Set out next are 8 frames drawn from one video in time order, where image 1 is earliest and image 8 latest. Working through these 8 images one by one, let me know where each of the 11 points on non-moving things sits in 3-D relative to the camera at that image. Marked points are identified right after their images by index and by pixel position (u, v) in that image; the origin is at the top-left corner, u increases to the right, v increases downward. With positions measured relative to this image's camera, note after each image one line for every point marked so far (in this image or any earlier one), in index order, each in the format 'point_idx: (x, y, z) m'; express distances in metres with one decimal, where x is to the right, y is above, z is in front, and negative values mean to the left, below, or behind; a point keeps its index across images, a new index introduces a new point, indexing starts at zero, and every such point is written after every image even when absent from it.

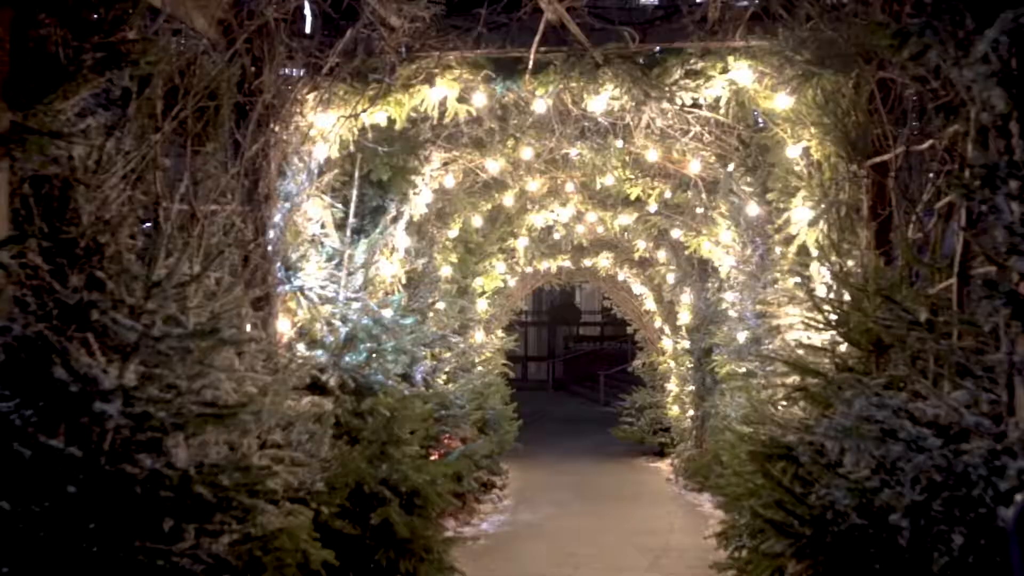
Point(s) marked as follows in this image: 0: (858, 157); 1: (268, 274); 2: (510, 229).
0: (+1.0, +0.4, +4.1) m
1: (-0.8, 0.0, +4.5) m
2: (0.0, +0.4, +8.5) m
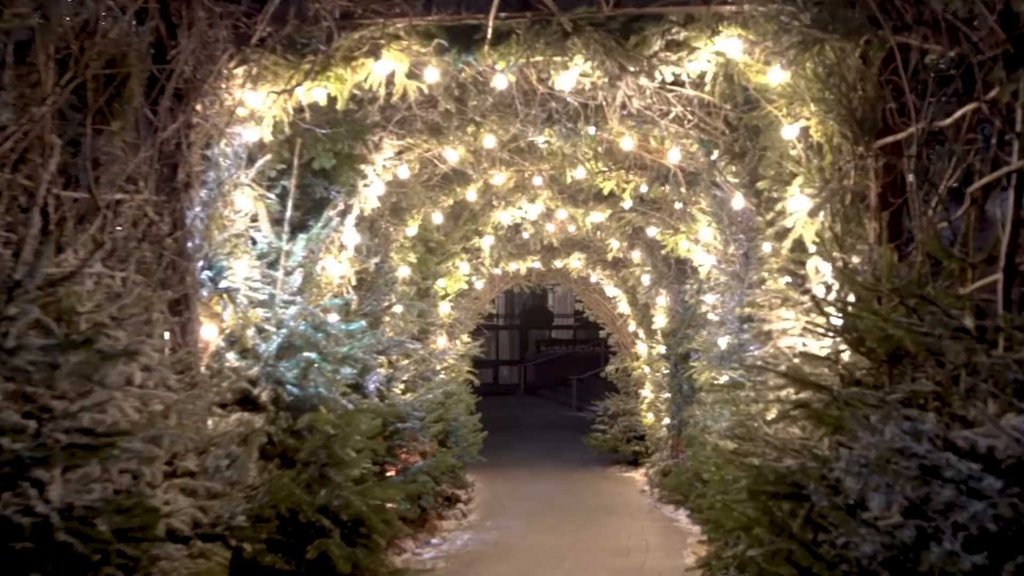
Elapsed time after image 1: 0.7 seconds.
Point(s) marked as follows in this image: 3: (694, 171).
0: (+0.9, +0.4, +3.6) m
1: (-0.9, 0.0, +3.9) m
2: (-0.2, +0.4, +7.9) m
3: (+0.8, +0.5, +6.3) m
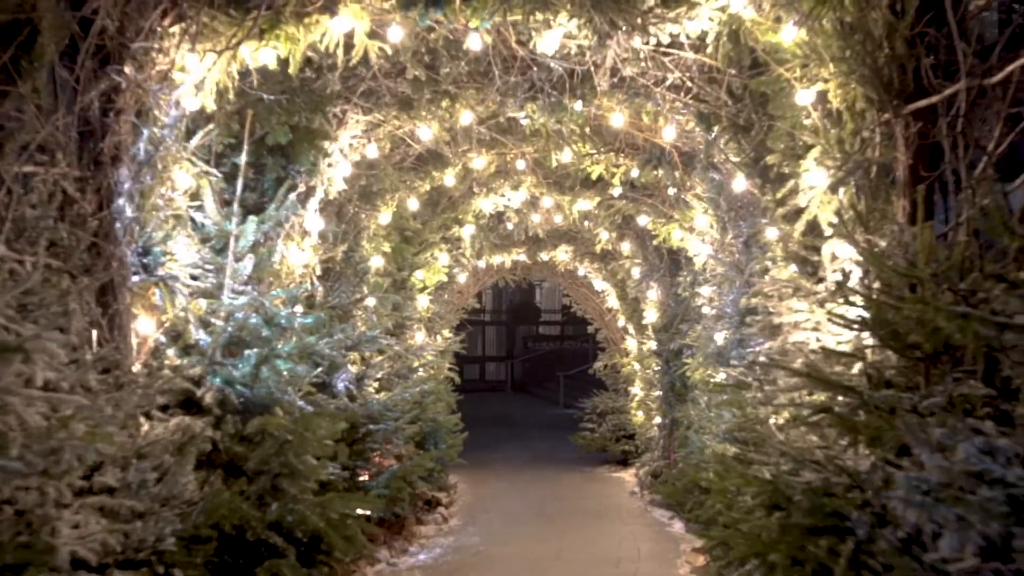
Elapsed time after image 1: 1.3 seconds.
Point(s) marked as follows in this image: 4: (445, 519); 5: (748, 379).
0: (+0.9, +0.4, +3.1) m
1: (-1.0, +0.1, +3.4) m
2: (-0.3, +0.4, +7.4) m
3: (+0.8, +0.6, +5.8) m
4: (-0.4, -1.4, +8.2) m
5: (+0.7, -0.3, +4.2) m
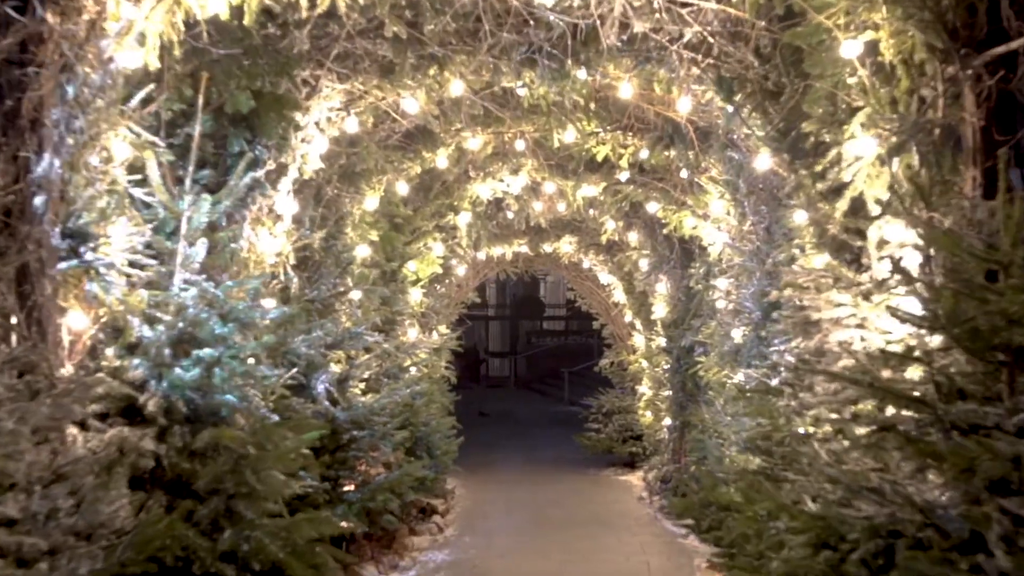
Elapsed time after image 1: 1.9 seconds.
0: (+0.8, +0.4, +2.5) m
1: (-1.0, +0.1, +2.9) m
2: (-0.3, +0.4, +6.9) m
3: (+0.8, +0.6, +5.3) m
4: (-0.4, -1.3, +7.6) m
5: (+0.7, -0.3, +3.7) m
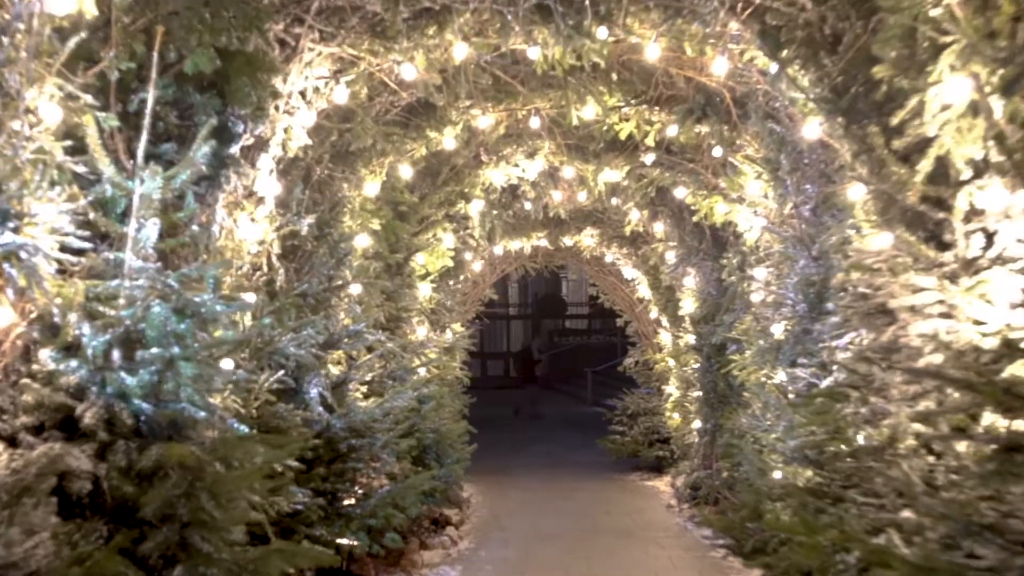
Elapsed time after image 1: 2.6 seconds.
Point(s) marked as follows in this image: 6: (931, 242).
0: (+0.8, +0.5, +2.0) m
1: (-1.0, +0.1, +2.4) m
2: (-0.2, +0.5, +6.3) m
3: (+0.8, +0.6, +4.7) m
4: (-0.3, -1.3, +7.1) m
5: (+0.7, -0.2, +3.1) m
6: (+0.9, +0.1, +2.8) m
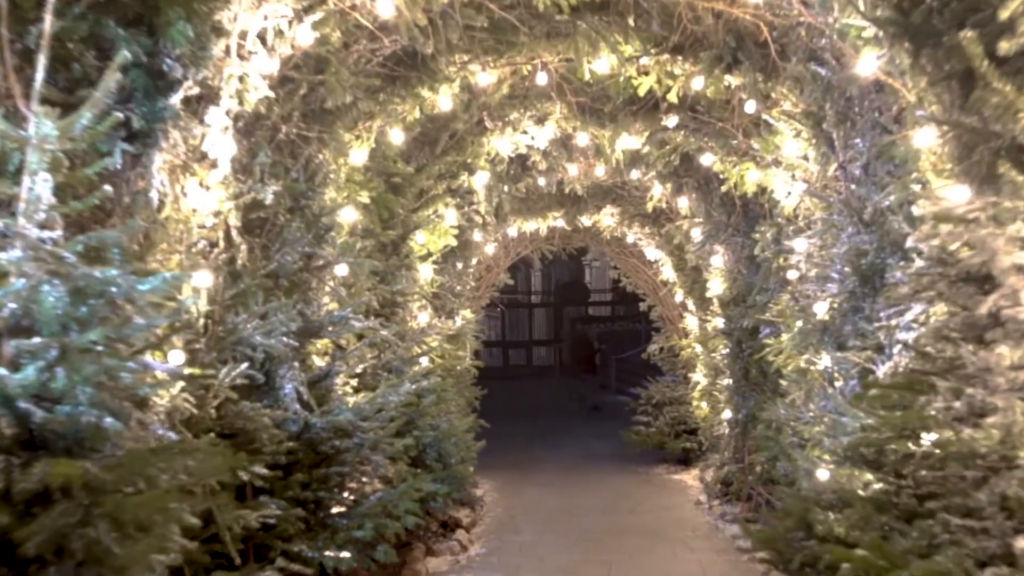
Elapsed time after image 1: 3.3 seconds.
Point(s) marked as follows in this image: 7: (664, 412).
0: (+0.8, +0.5, +1.3) m
1: (-1.0, +0.2, +1.8) m
2: (-0.2, +0.5, +5.7) m
3: (+0.8, +0.7, +4.1) m
4: (-0.2, -1.2, +6.5) m
5: (+0.7, -0.2, +2.5) m
6: (+0.8, +0.2, +2.2) m
7: (+1.0, -0.9, +9.4) m
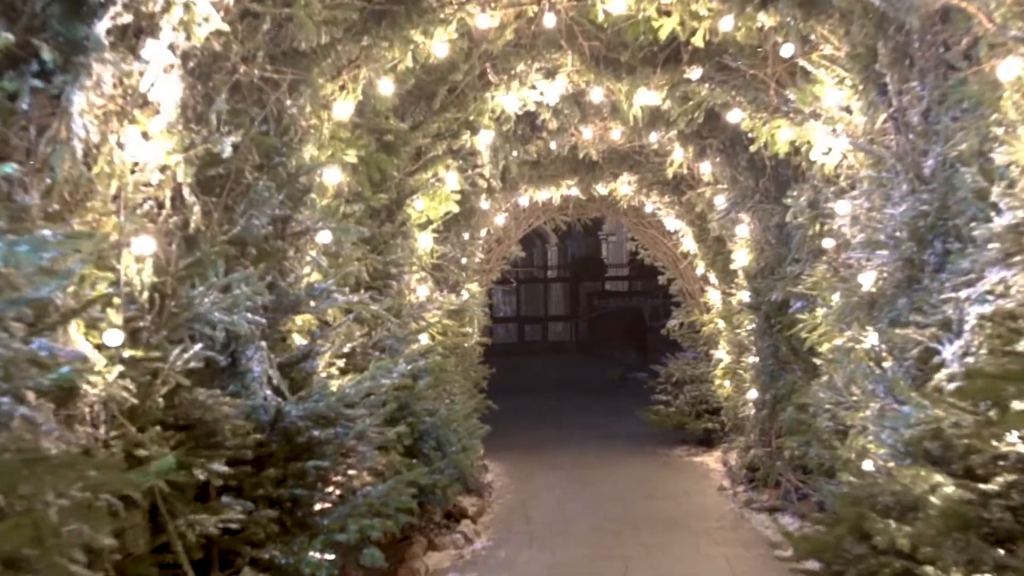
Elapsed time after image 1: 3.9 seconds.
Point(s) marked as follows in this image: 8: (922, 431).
0: (+0.8, +0.6, +0.8) m
1: (-1.1, +0.2, +1.2) m
2: (-0.2, +0.7, +5.2) m
3: (+0.8, +0.8, +3.5) m
4: (-0.2, -1.1, +6.0) m
5: (+0.7, -0.1, +2.0) m
6: (+0.8, +0.2, +1.6) m
7: (+1.1, -0.7, +8.8) m
8: (+0.8, -0.3, +2.9) m
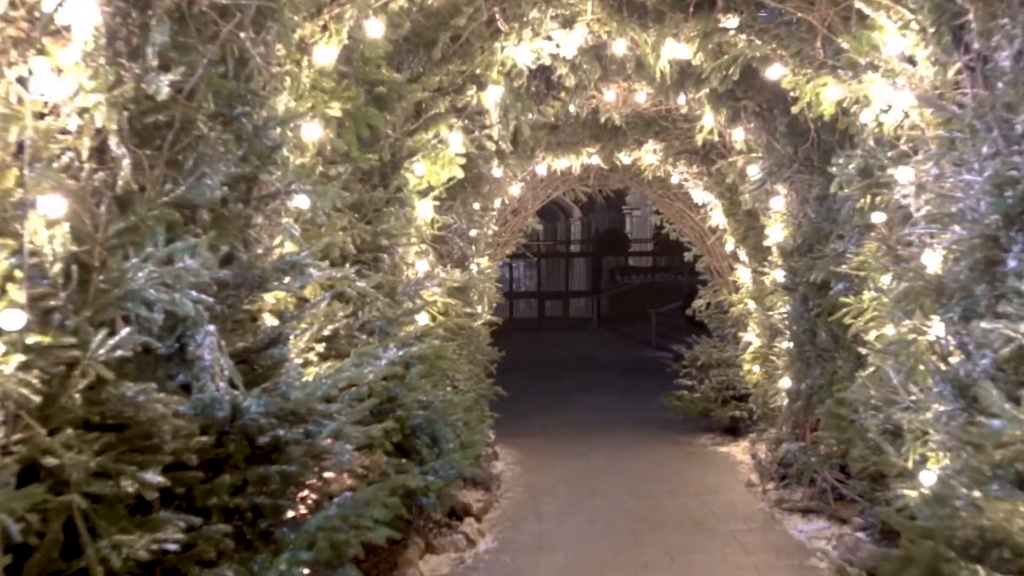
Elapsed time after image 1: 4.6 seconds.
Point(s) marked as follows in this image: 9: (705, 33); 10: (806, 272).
0: (+0.7, +0.6, +0.2) m
1: (-1.1, +0.2, +0.7) m
2: (-0.1, +0.7, +4.6) m
3: (+0.8, +0.9, +2.9) m
4: (-0.2, -1.0, +5.4) m
5: (+0.7, -0.1, +1.4) m
6: (+0.8, +0.2, +1.1) m
7: (+1.2, -0.5, +8.2) m
8: (+0.8, -0.3, +2.3) m
9: (+0.6, +0.8, +4.4) m
10: (+1.2, +0.1, +5.6) m
